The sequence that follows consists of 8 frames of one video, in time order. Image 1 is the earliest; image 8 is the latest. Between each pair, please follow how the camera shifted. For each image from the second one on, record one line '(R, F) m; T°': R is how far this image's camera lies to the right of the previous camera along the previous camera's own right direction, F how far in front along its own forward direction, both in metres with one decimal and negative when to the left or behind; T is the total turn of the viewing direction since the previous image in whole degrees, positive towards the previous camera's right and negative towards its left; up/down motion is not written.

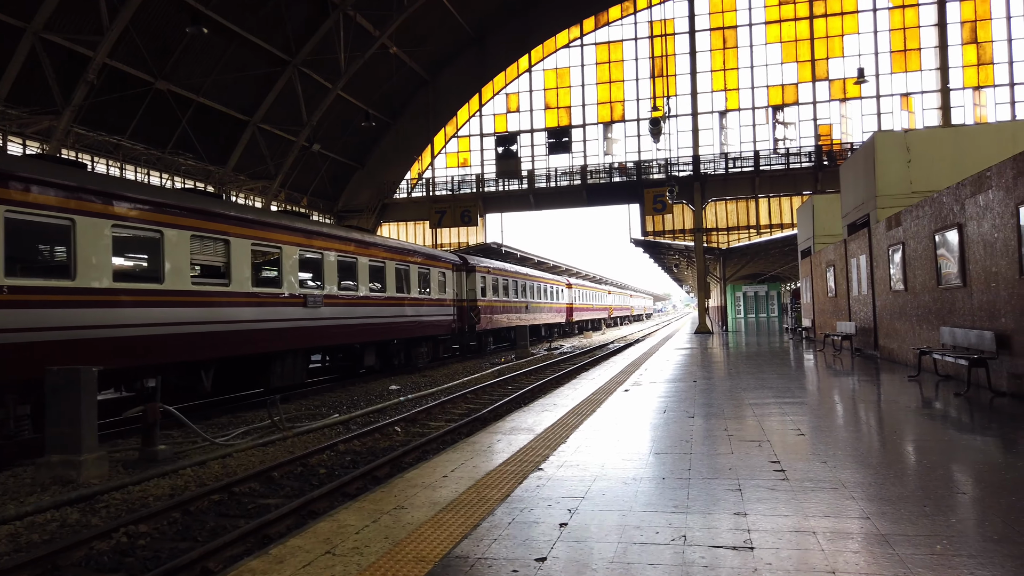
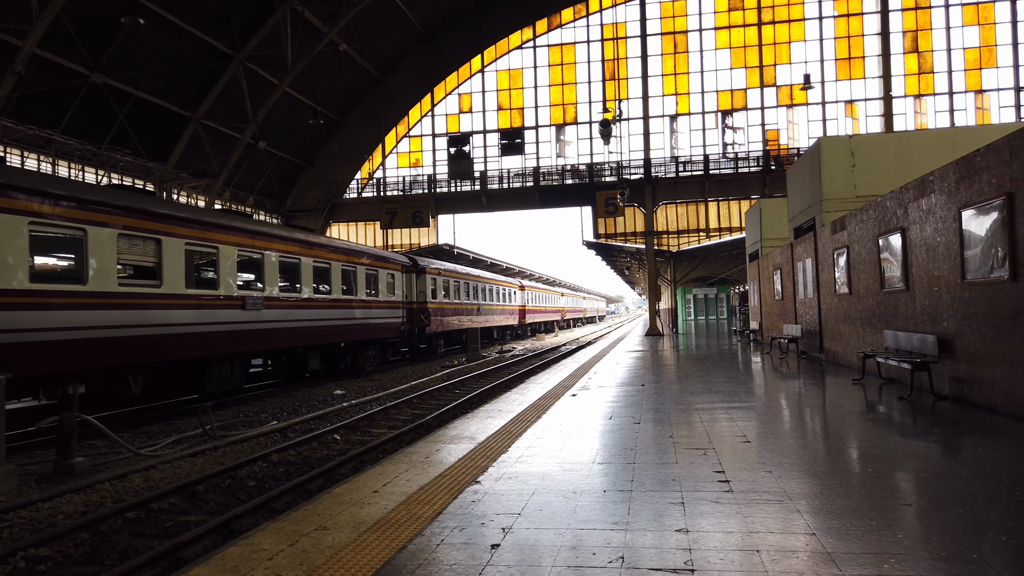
(+0.1, +0.3) m; +3°
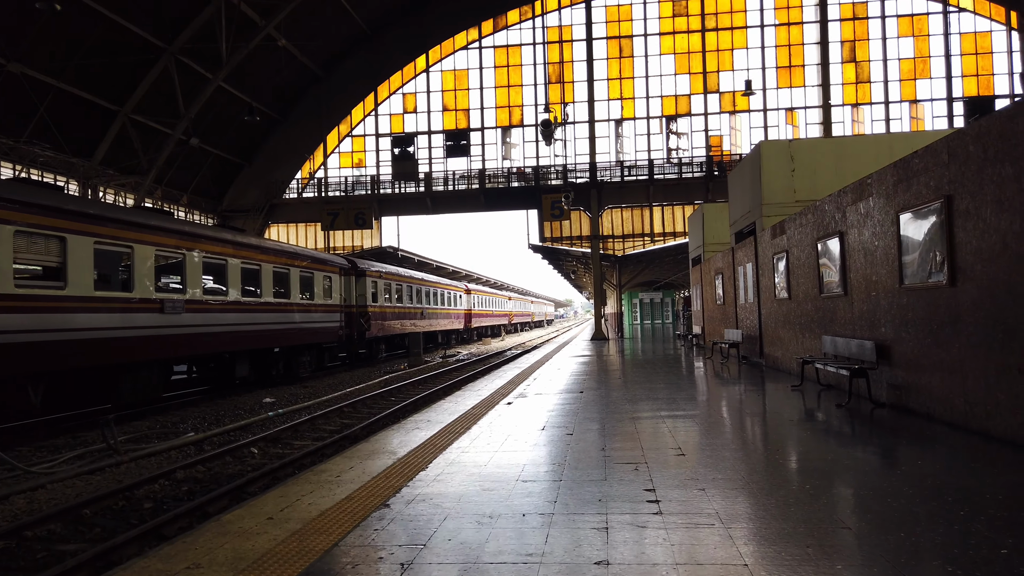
(+0.2, +0.4) m; +4°
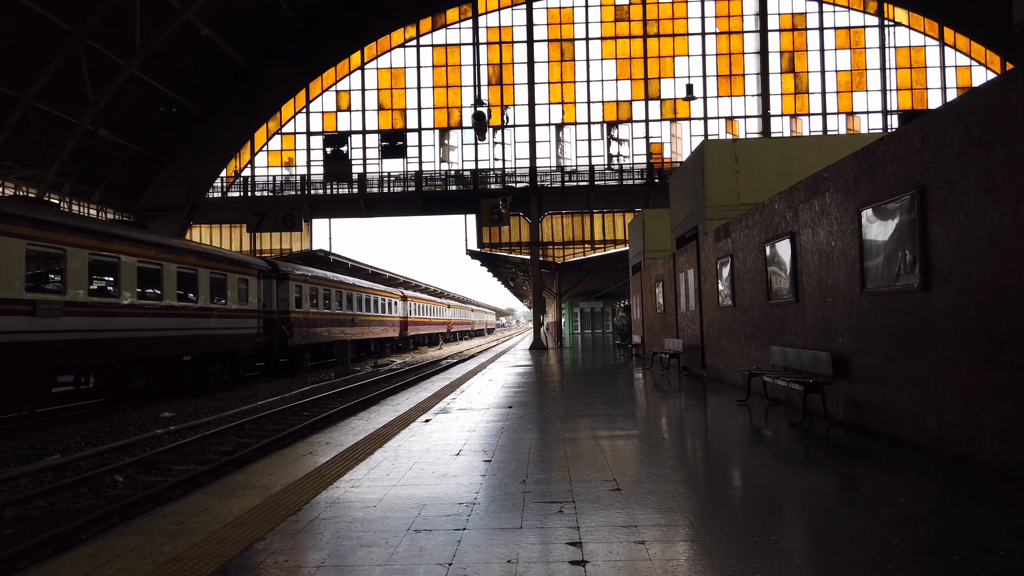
(+0.3, +1.1) m; +4°
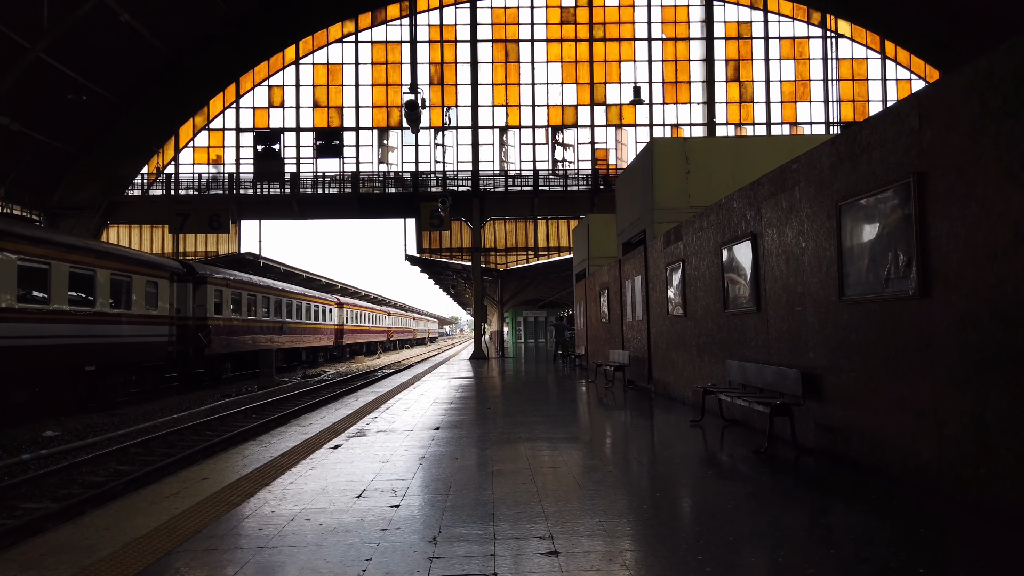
(+0.2, +1.1) m; +4°
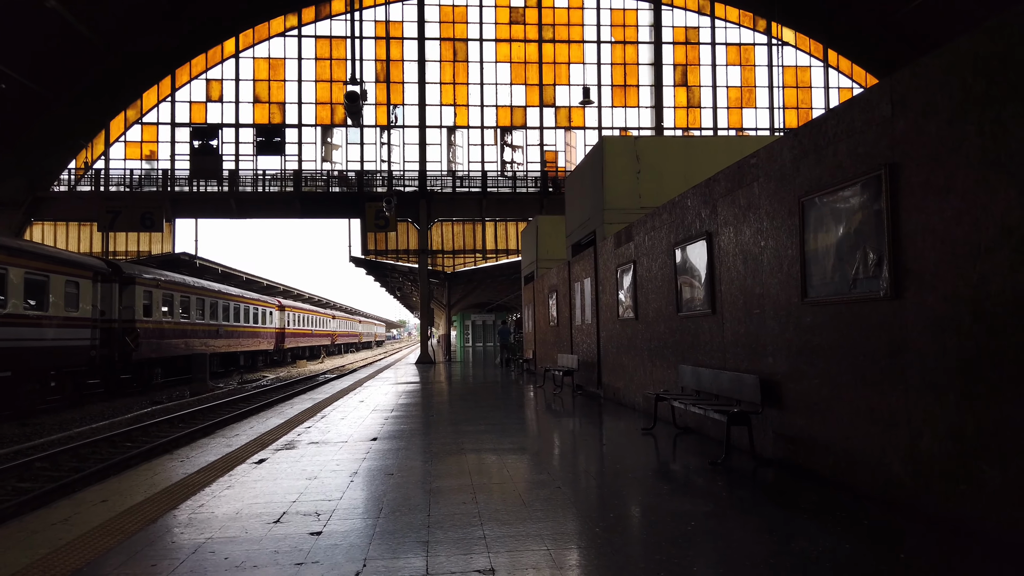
(+0.1, +0.5) m; +4°
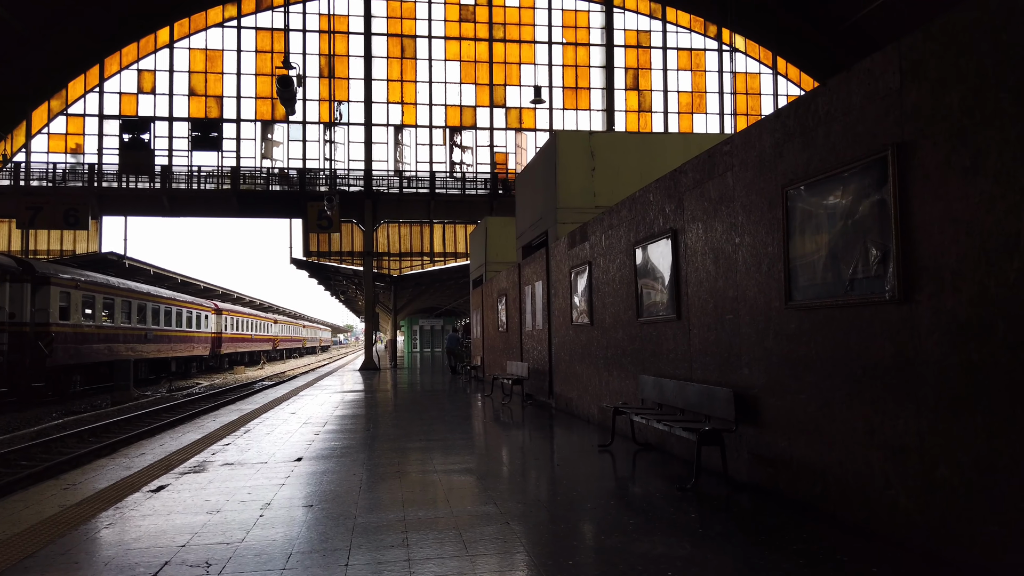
(0.0, +0.8) m; +4°
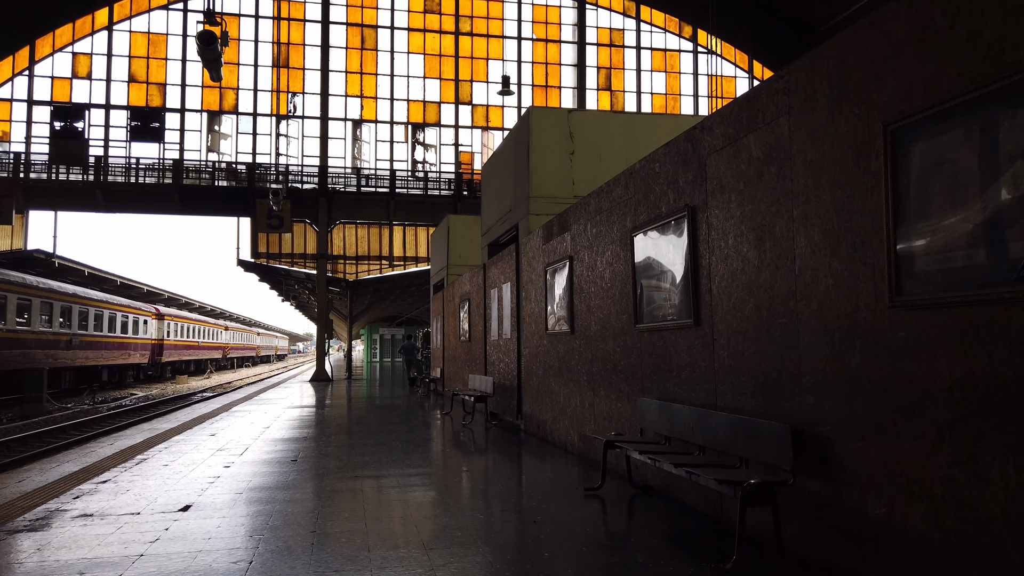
(0.0, +1.7) m; +3°
